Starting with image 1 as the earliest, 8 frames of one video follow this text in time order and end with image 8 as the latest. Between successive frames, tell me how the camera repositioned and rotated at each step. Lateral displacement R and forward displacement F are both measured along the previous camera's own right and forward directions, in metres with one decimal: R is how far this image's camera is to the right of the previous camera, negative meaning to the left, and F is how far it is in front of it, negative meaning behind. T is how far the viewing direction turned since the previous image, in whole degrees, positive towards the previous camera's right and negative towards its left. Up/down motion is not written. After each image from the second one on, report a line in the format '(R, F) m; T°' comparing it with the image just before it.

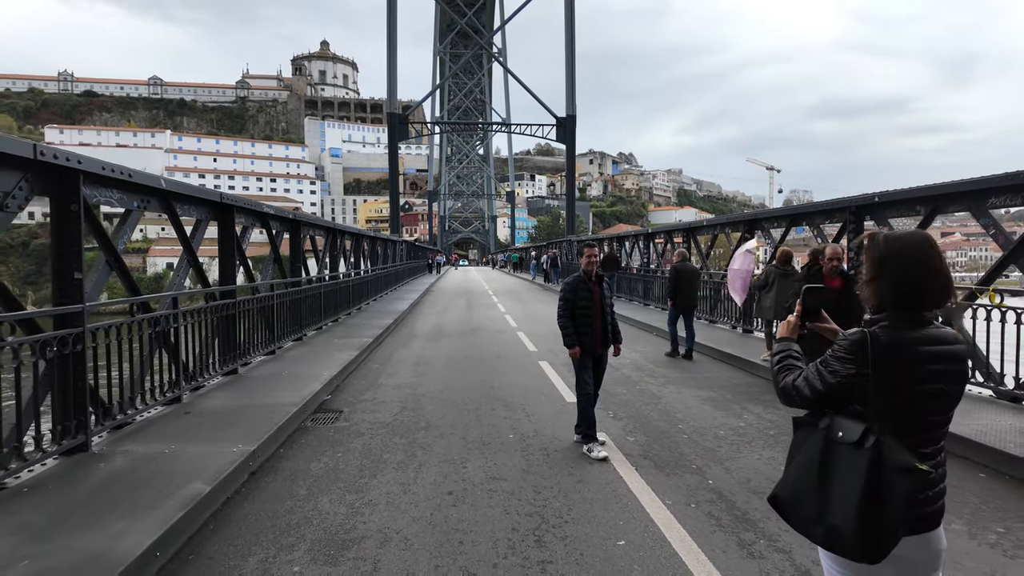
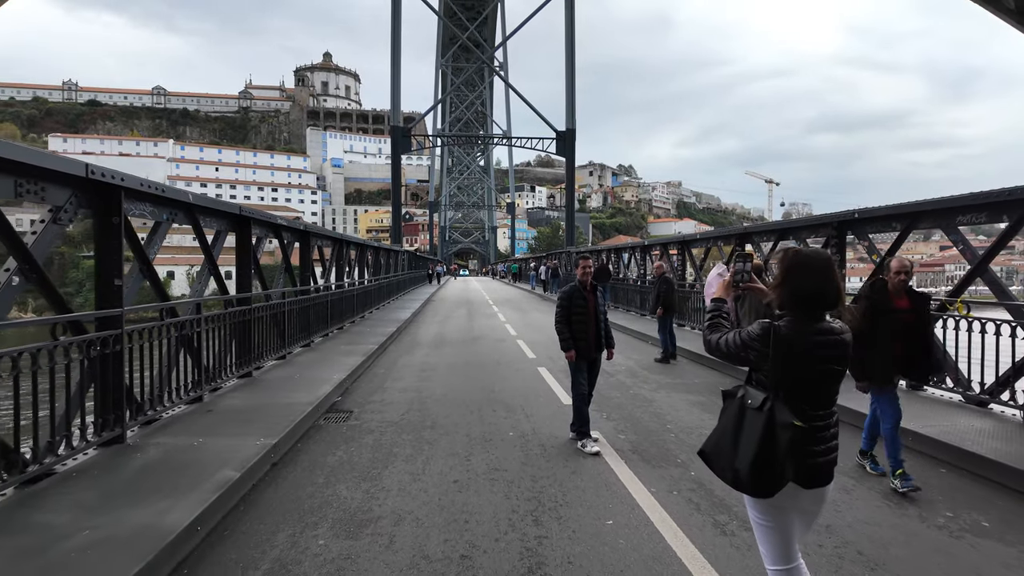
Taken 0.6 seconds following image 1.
(0.0, -0.4) m; 0°
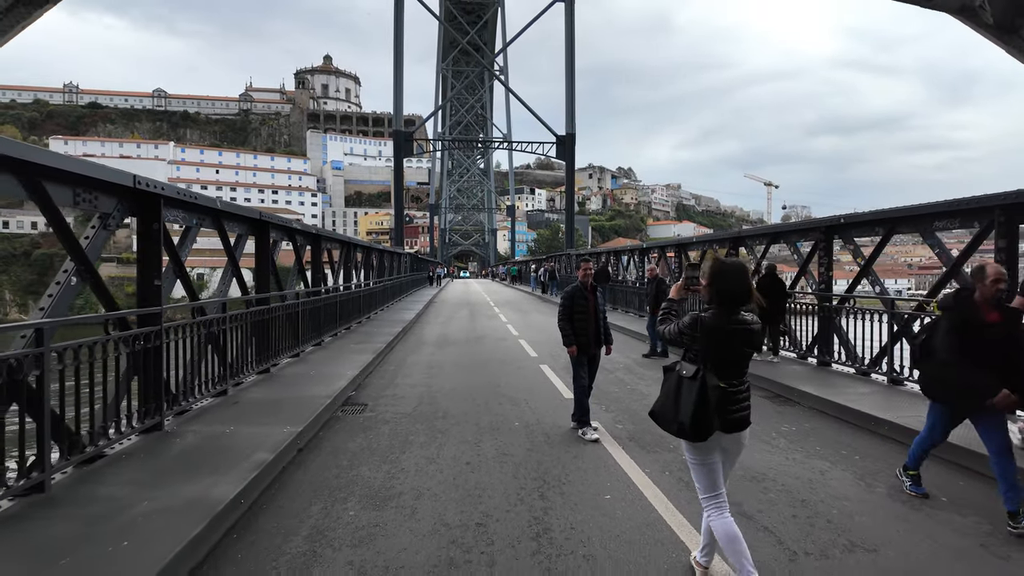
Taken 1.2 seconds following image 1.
(-0.1, -0.4) m; 0°
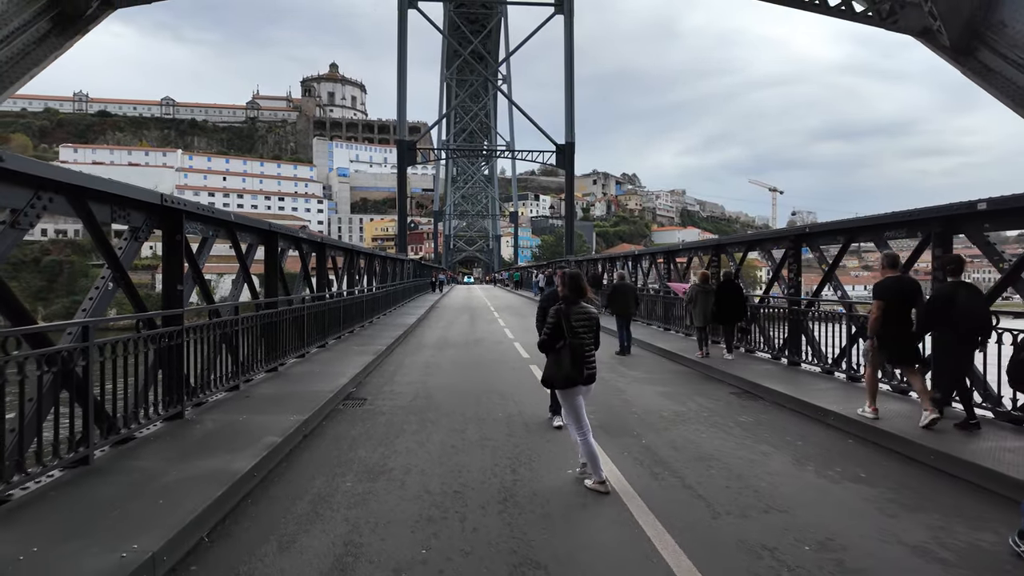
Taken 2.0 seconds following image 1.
(+0.2, -0.7) m; 0°
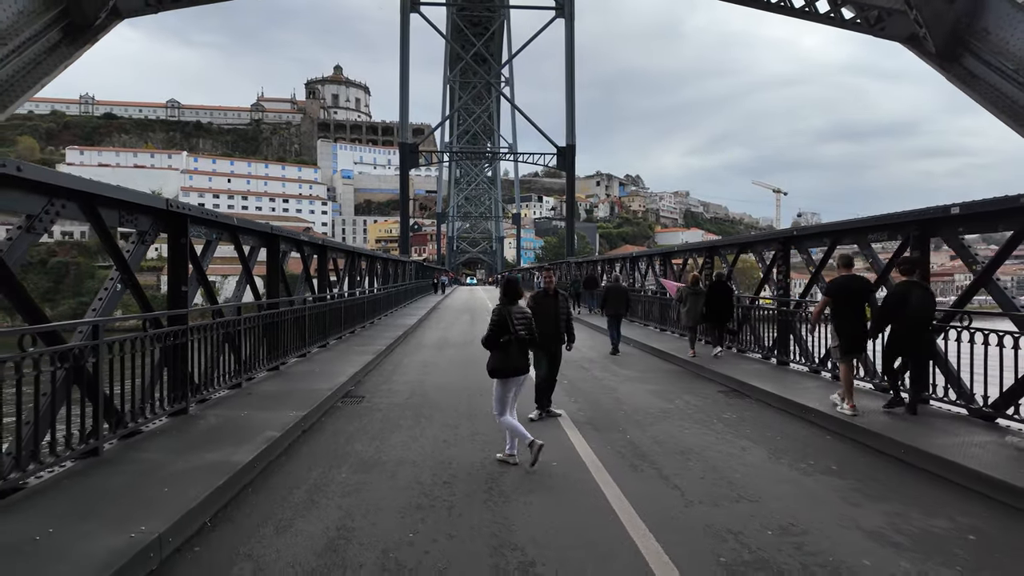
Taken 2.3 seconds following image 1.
(+0.1, -0.2) m; 0°
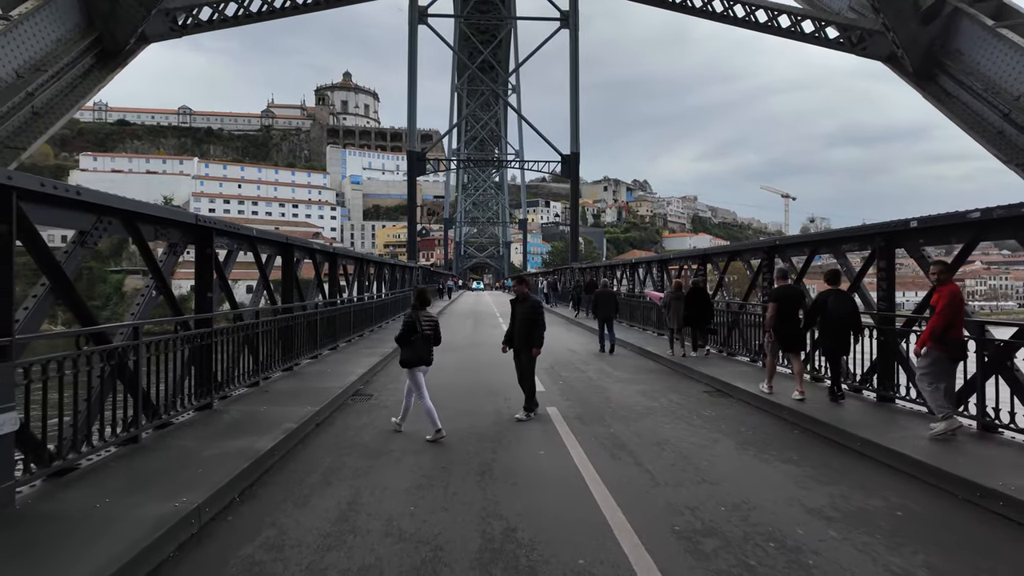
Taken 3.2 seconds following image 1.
(+0.2, -0.6) m; -1°
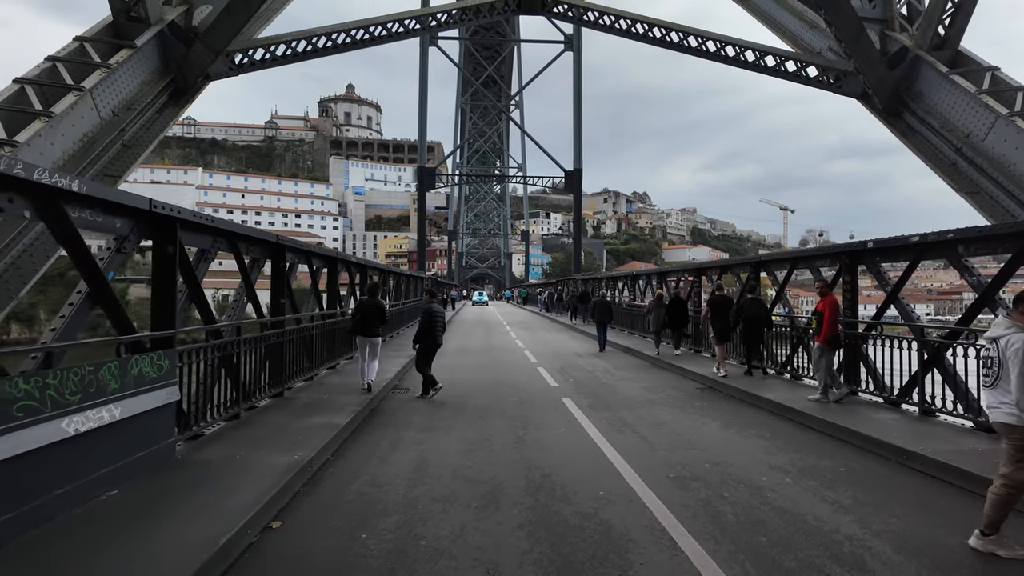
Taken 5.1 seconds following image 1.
(-0.3, -1.3) m; 0°
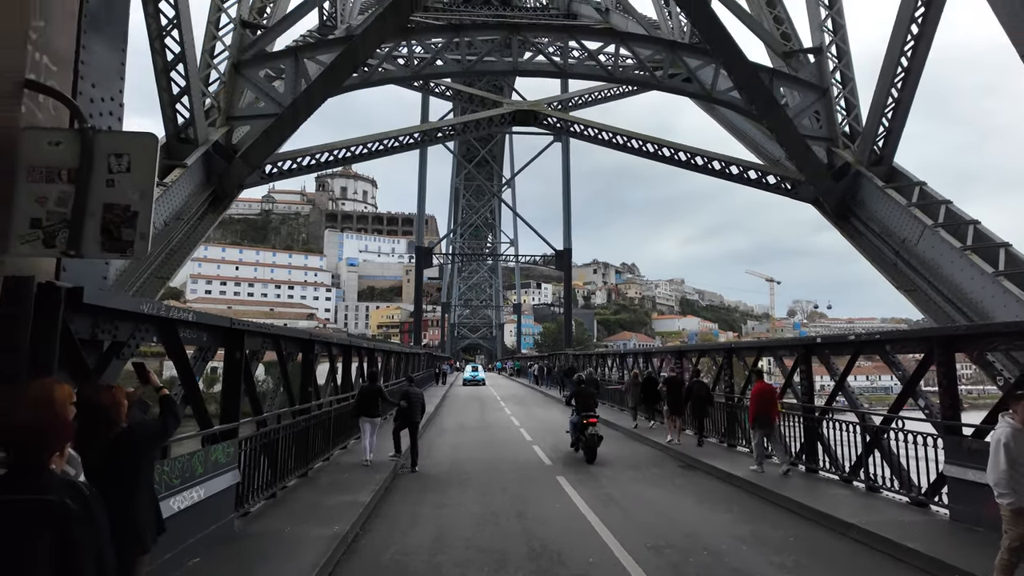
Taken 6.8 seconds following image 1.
(-0.1, -1.3) m; +1°
